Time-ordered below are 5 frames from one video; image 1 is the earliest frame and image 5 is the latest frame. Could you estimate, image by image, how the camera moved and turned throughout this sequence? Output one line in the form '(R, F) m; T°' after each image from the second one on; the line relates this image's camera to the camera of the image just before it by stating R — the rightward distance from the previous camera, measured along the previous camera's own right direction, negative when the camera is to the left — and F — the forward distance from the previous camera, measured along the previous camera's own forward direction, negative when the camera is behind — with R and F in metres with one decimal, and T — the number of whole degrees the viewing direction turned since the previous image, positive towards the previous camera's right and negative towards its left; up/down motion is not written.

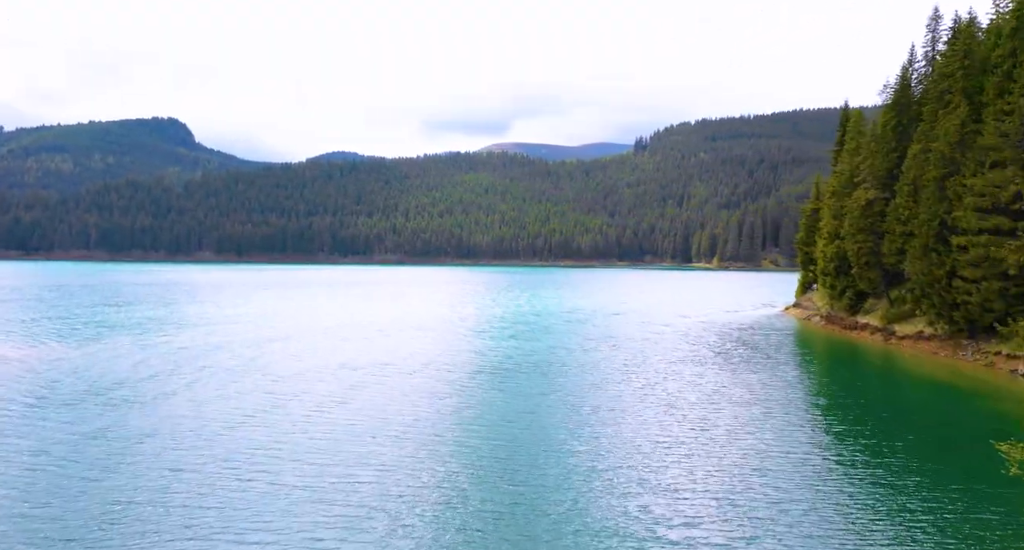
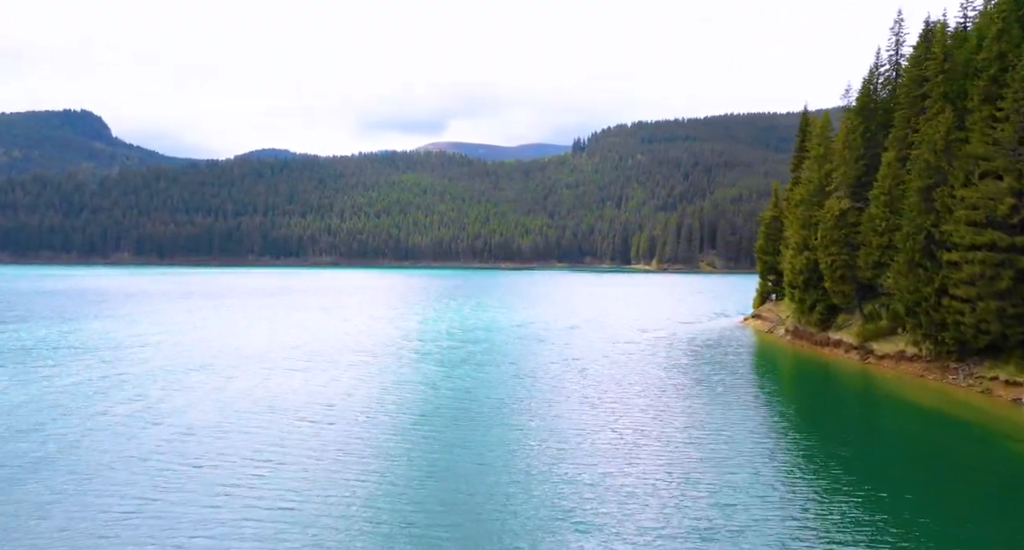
(-1.0, +5.2) m; +5°
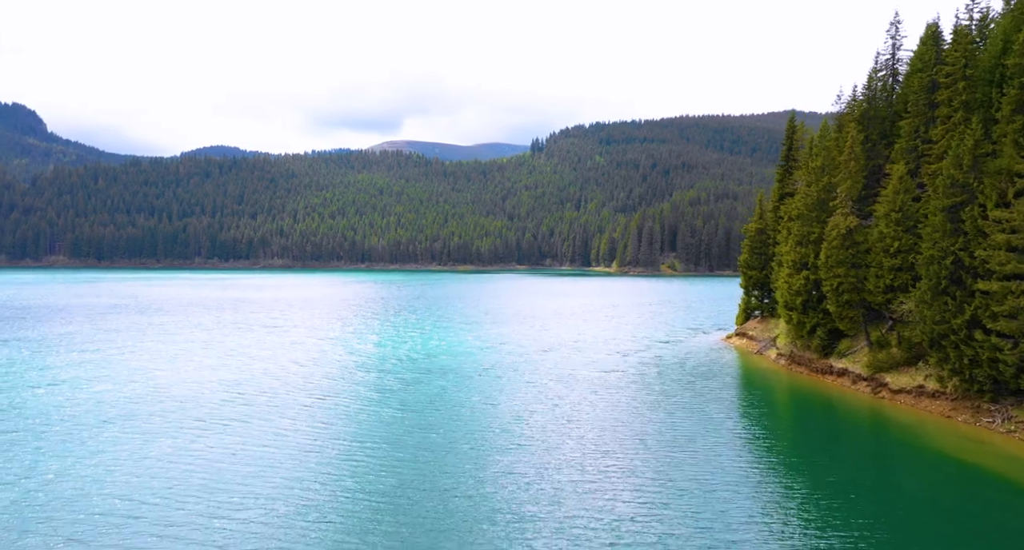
(-1.1, +5.8) m; +3°
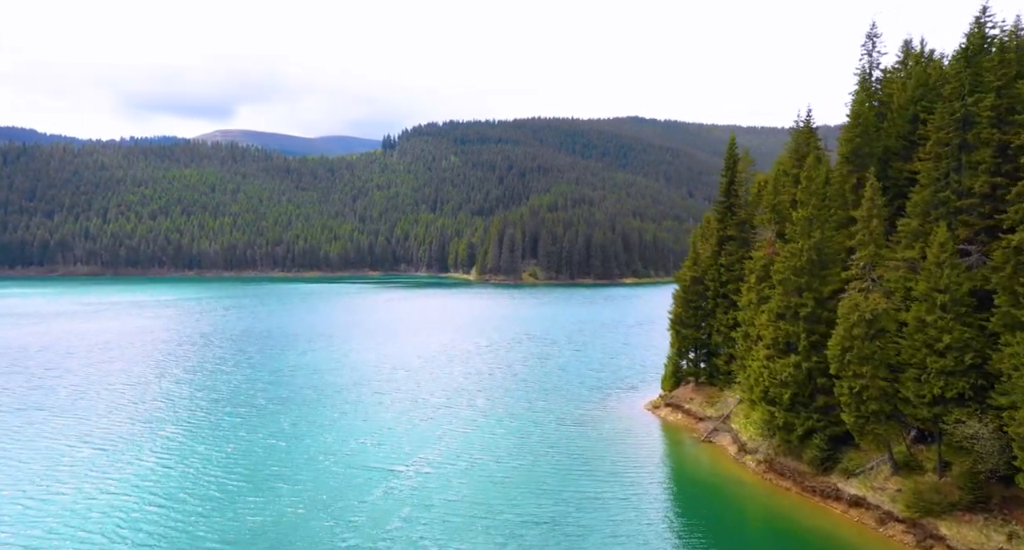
(-2.1, +16.8) m; +11°
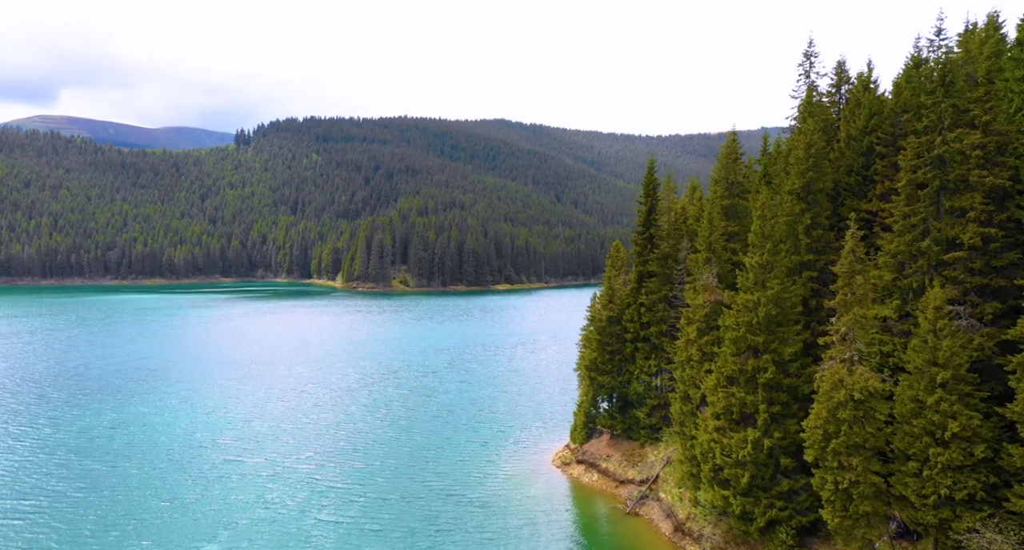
(-1.7, +8.7) m; +10°
